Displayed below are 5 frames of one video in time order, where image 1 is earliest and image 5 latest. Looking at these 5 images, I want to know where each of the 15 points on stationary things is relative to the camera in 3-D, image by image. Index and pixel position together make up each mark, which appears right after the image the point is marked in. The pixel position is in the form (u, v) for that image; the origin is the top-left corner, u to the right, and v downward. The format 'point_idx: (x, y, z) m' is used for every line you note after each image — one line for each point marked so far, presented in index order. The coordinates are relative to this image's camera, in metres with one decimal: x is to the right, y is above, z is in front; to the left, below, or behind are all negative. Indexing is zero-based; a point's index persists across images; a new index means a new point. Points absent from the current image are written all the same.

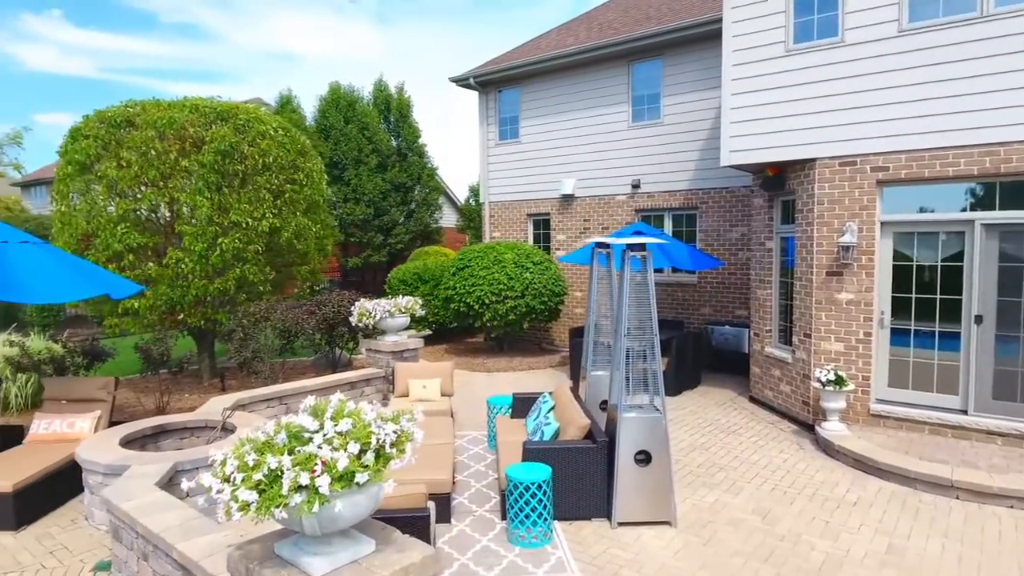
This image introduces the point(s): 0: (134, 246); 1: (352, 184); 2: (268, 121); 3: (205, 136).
0: (-4.7, +0.5, +8.2) m
1: (-5.3, +3.3, +20.5) m
2: (-3.6, +2.5, +9.5) m
3: (-4.1, +2.0, +8.7) m
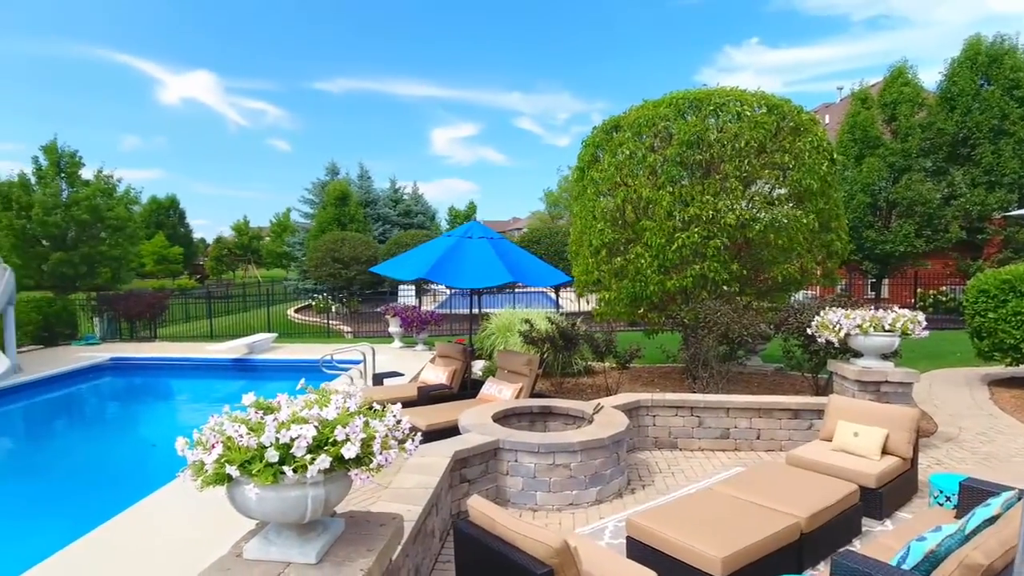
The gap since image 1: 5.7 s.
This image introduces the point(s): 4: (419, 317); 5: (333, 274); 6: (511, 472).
0: (+1.3, +0.6, +8.8) m
1: (+11.6, +3.0, +15.8) m
2: (+3.2, +2.5, +8.6) m
3: (+2.2, +2.1, +8.5) m
4: (-1.7, -0.5, +11.7) m
5: (-5.3, +0.4, +19.3) m
6: (0.0, -1.6, +5.7) m
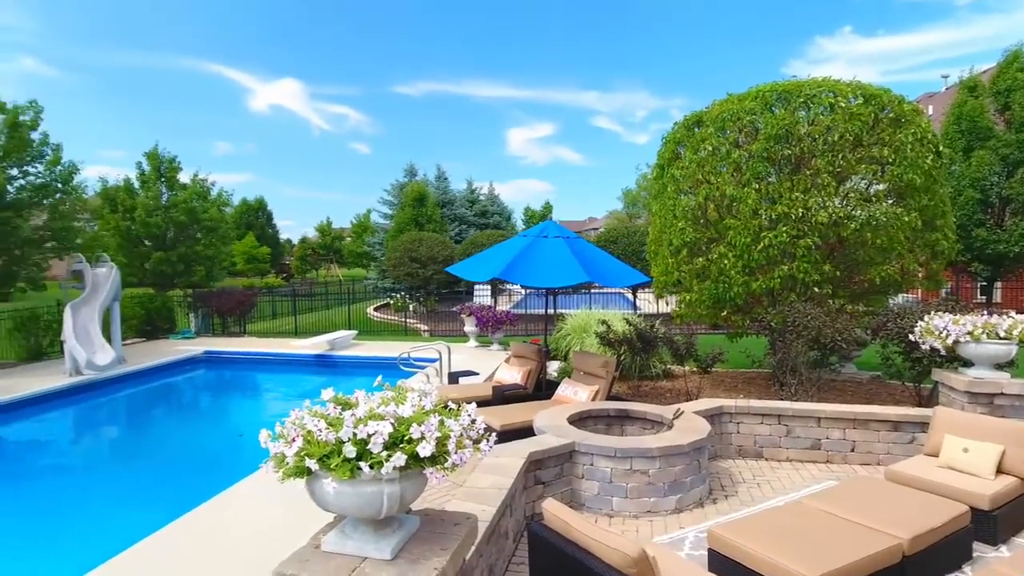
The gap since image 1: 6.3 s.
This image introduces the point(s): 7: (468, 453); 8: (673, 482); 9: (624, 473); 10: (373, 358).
0: (+2.3, +0.6, +8.5) m
1: (+13.3, +2.9, +14.3) m
2: (+4.2, +2.5, +8.0) m
3: (+3.2, +2.1, +8.1) m
4: (-0.3, -0.5, +11.7) m
5: (-3.1, +0.4, +19.7) m
6: (+0.6, -1.6, +5.6) m
7: (-0.2, -0.8, +3.0) m
8: (+1.4, -1.7, +5.6) m
9: (+0.9, -1.6, +5.5) m
10: (-2.8, -1.4, +13.1) m
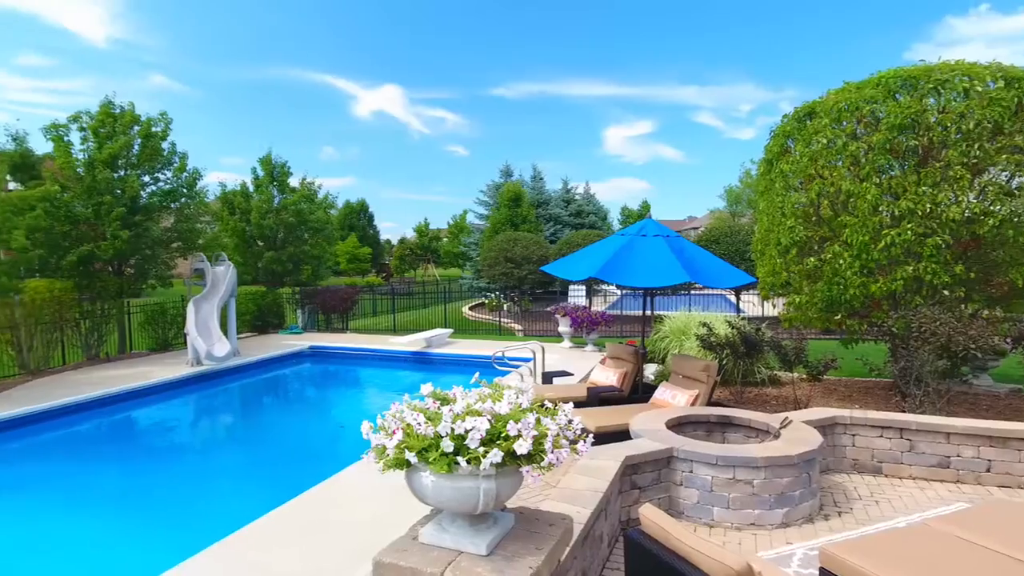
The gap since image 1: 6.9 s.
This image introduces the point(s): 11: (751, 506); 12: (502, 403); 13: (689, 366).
0: (+3.6, +0.6, +8.0) m
1: (+15.3, +2.7, +12.2) m
2: (+5.3, +2.4, +7.3) m
3: (+4.3, +2.0, +7.5) m
4: (+1.4, -0.5, +11.6) m
5: (-0.2, +0.4, +19.8) m
6: (+1.4, -1.6, +5.4) m
7: (+0.2, -0.7, +2.9) m
8: (+2.2, -1.7, +5.2) m
9: (+1.7, -1.6, +5.2) m
10: (-0.9, -1.4, +13.3) m
11: (+1.9, -1.8, +5.2) m
12: (0.0, -0.5, +2.9) m
13: (+1.9, -0.9, +7.2) m
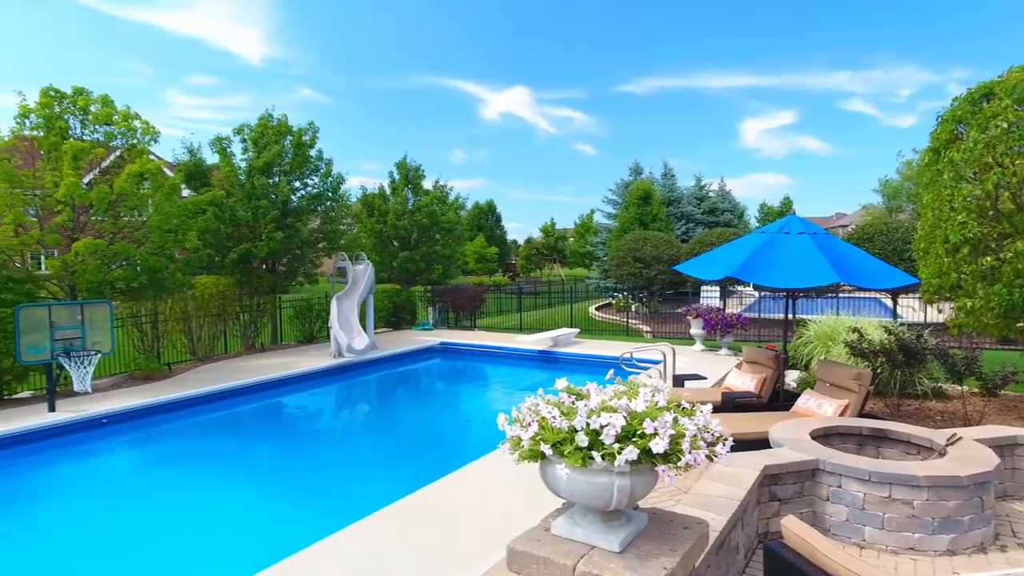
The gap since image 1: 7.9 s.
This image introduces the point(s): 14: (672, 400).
0: (+5.1, +0.6, +7.2) m
1: (+17.4, +2.5, +9.1) m
2: (+6.7, +2.4, +6.1) m
3: (+5.8, +2.0, +6.6) m
4: (+3.6, -0.5, +11.1) m
5: (+3.6, +0.4, +19.5) m
6: (+2.5, -1.6, +5.0) m
7: (+0.8, -0.7, +2.8) m
8: (+3.2, -1.7, +4.7) m
9: (+2.7, -1.6, +4.8) m
10: (+1.7, -1.4, +13.2) m
11: (+2.9, -1.8, +4.7) m
12: (+0.6, -0.5, +2.8) m
13: (+3.3, -0.9, +6.6) m
14: (+0.8, -0.5, +3.0) m
